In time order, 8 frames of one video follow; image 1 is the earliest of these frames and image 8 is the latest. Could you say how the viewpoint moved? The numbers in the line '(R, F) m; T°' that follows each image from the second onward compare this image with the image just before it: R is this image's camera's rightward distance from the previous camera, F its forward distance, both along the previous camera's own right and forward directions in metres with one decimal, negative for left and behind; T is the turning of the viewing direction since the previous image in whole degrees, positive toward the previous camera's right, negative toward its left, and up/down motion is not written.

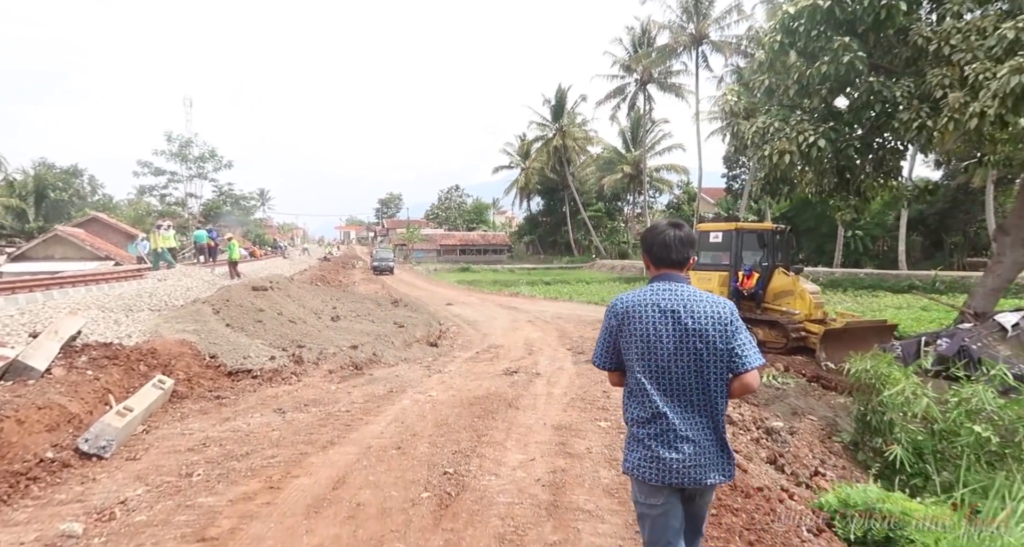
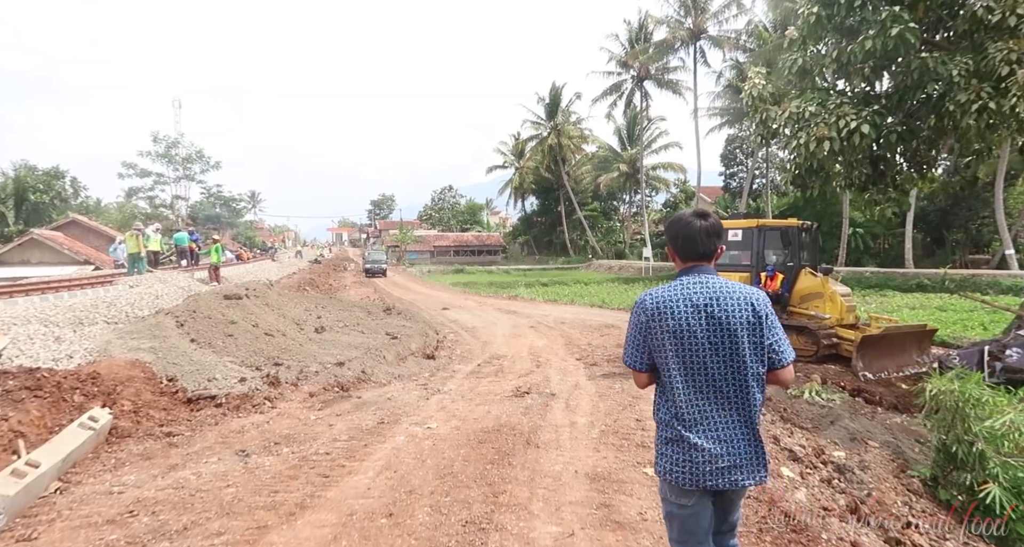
(-0.2, +1.0) m; +1°
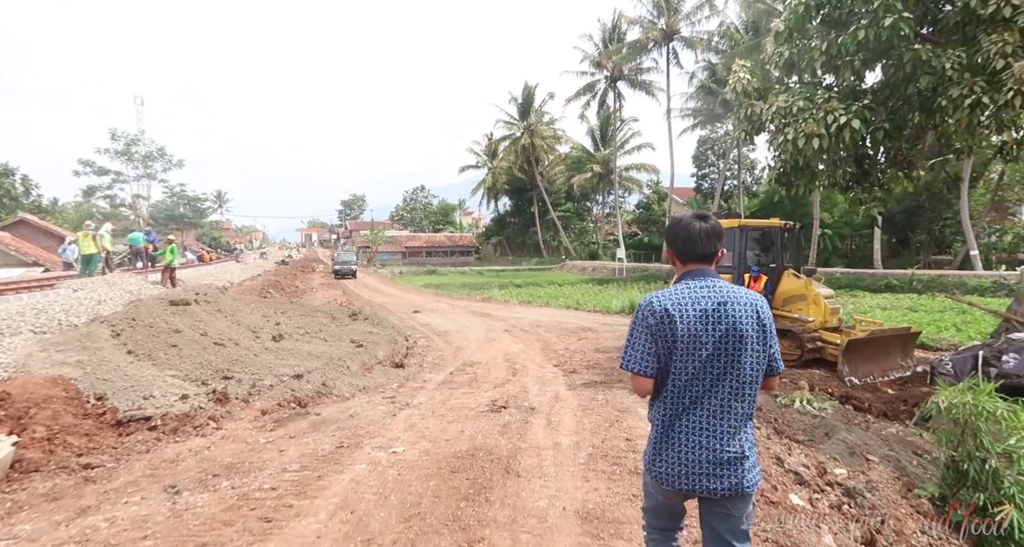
(0.0, +0.5) m; +2°
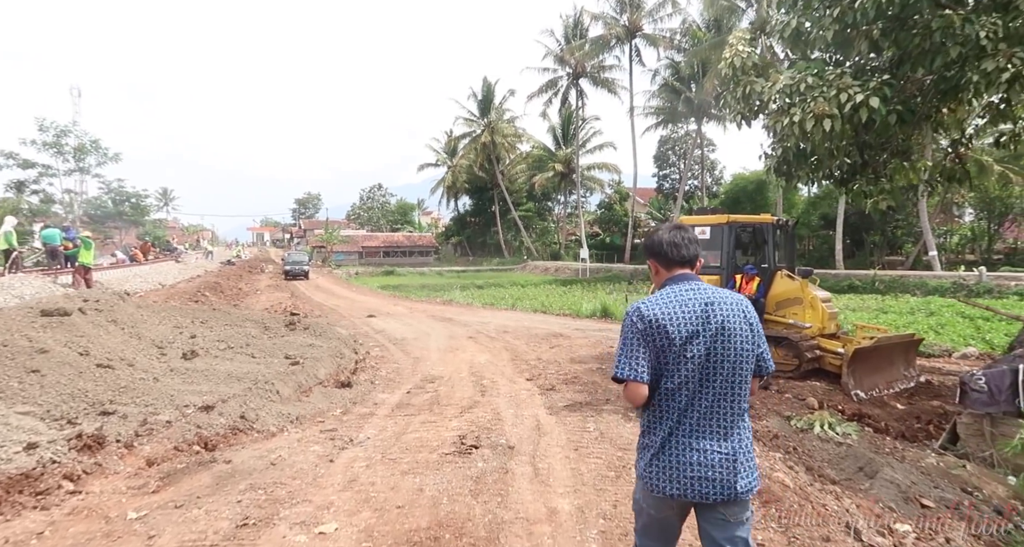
(-0.1, +1.3) m; +4°
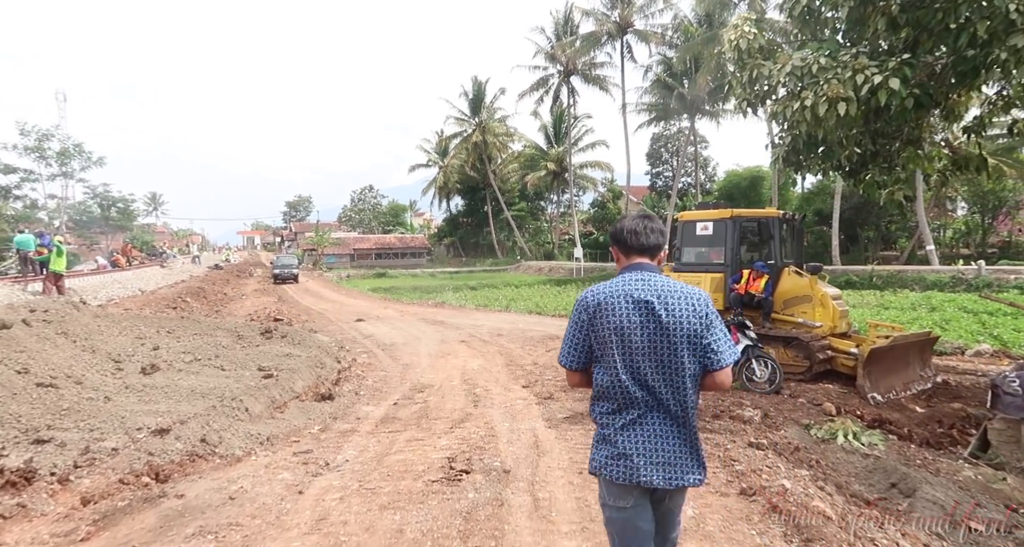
(0.0, +0.6) m; +1°
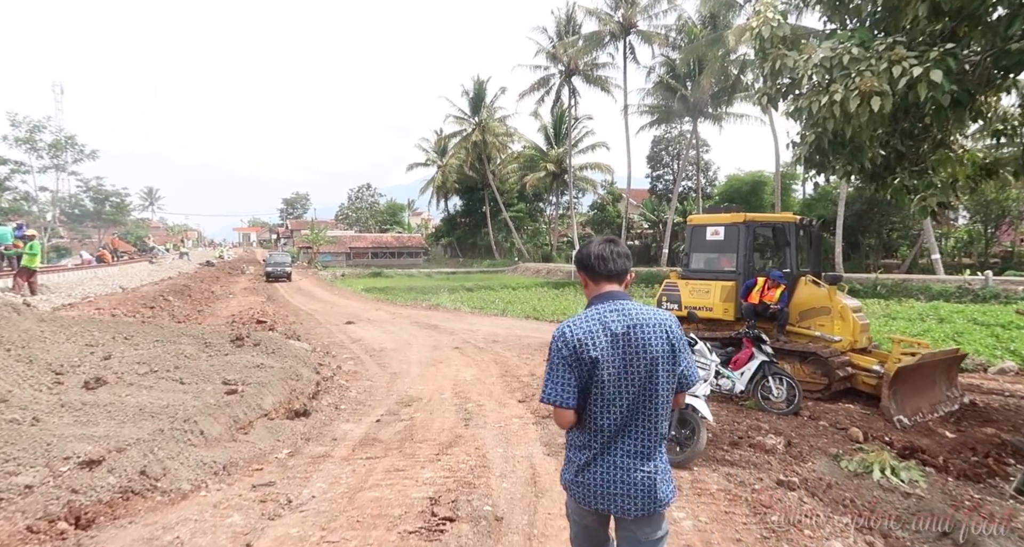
(0.0, +0.7) m; 0°
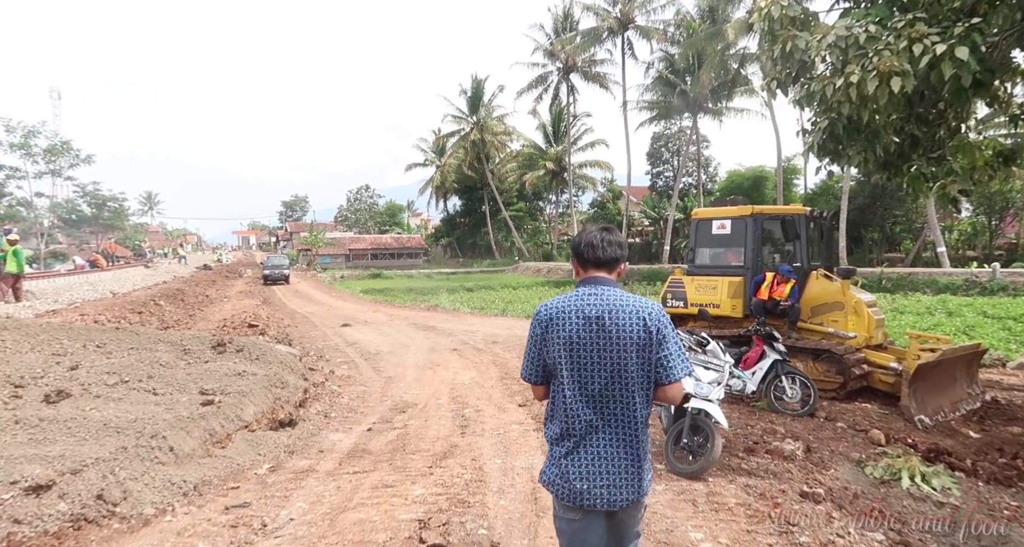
(0.0, +0.4) m; 0°
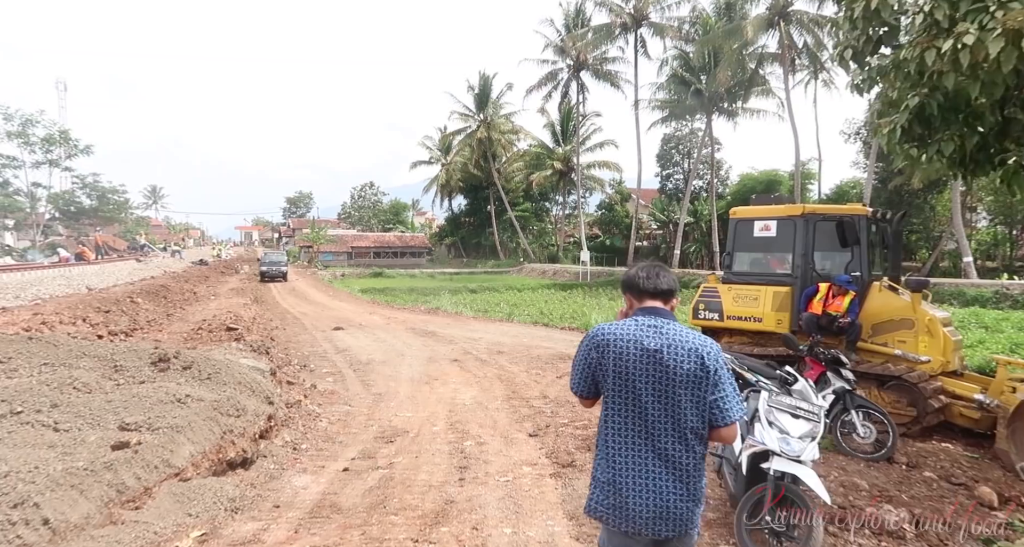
(-0.1, +1.2) m; 0°
